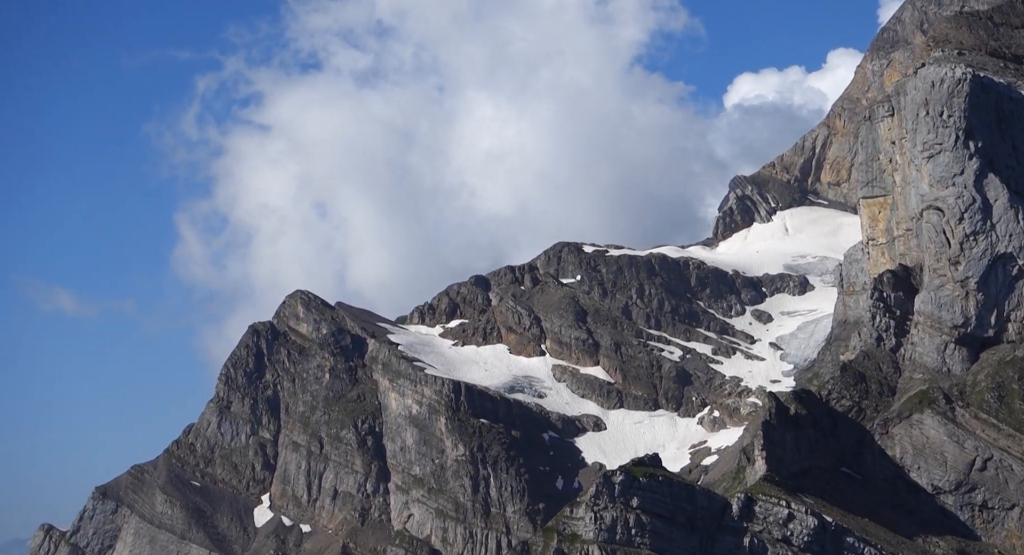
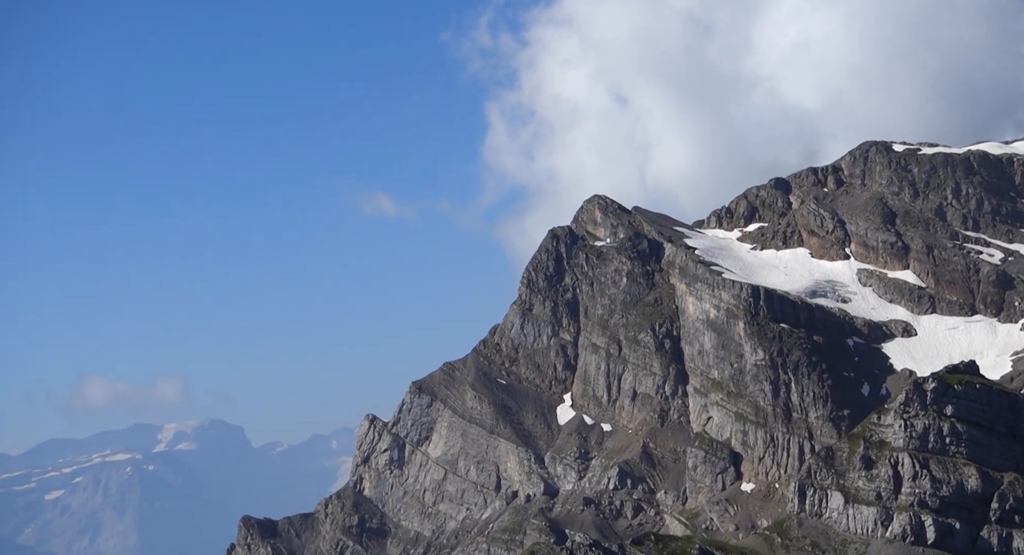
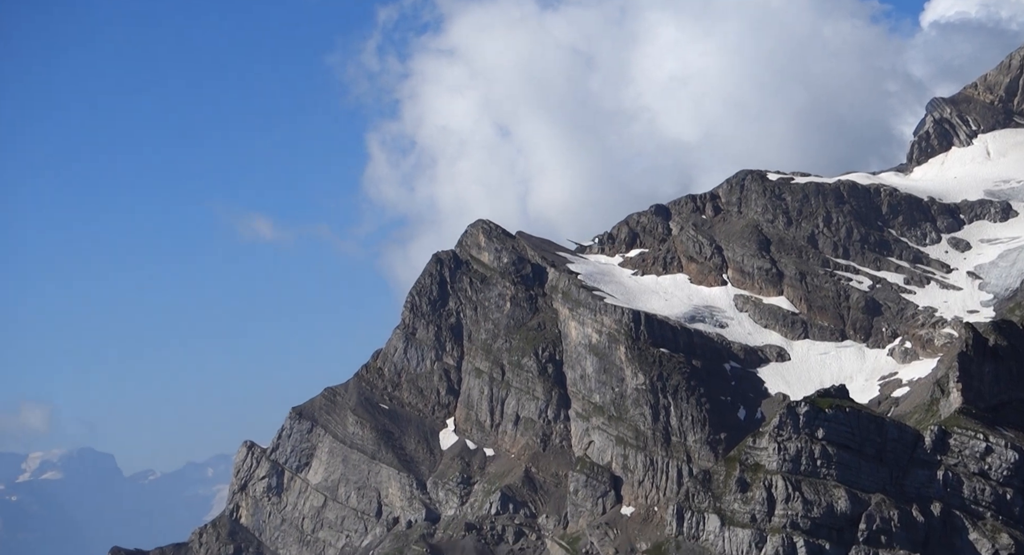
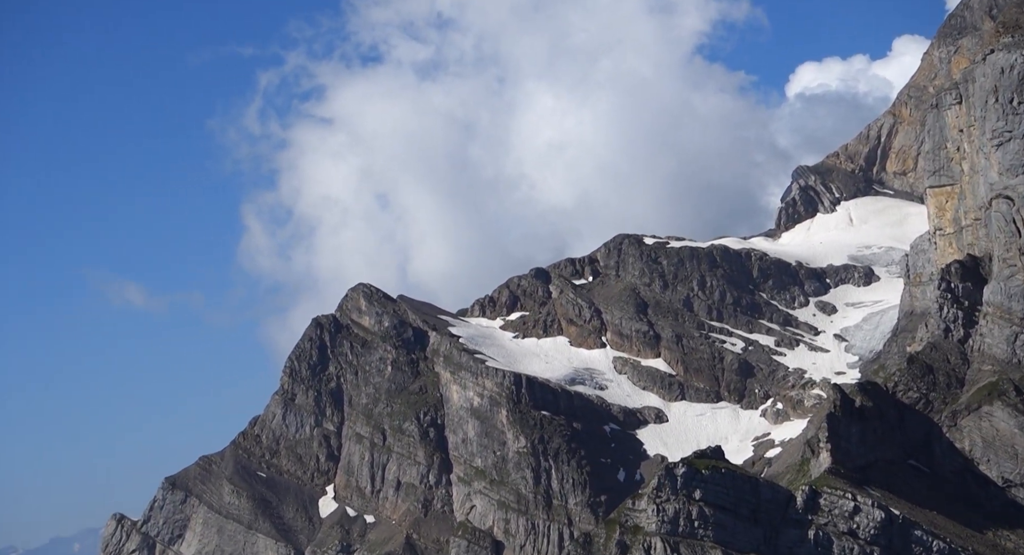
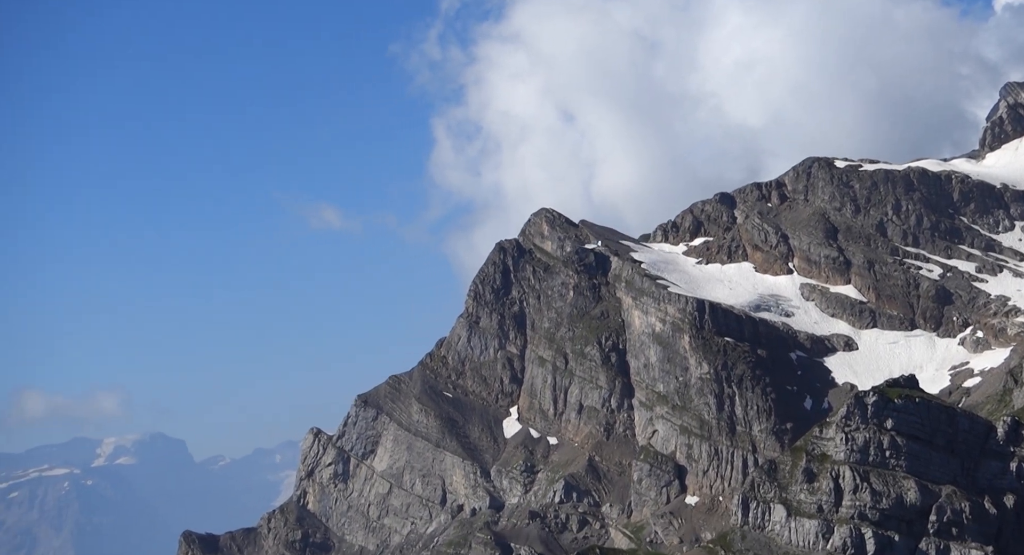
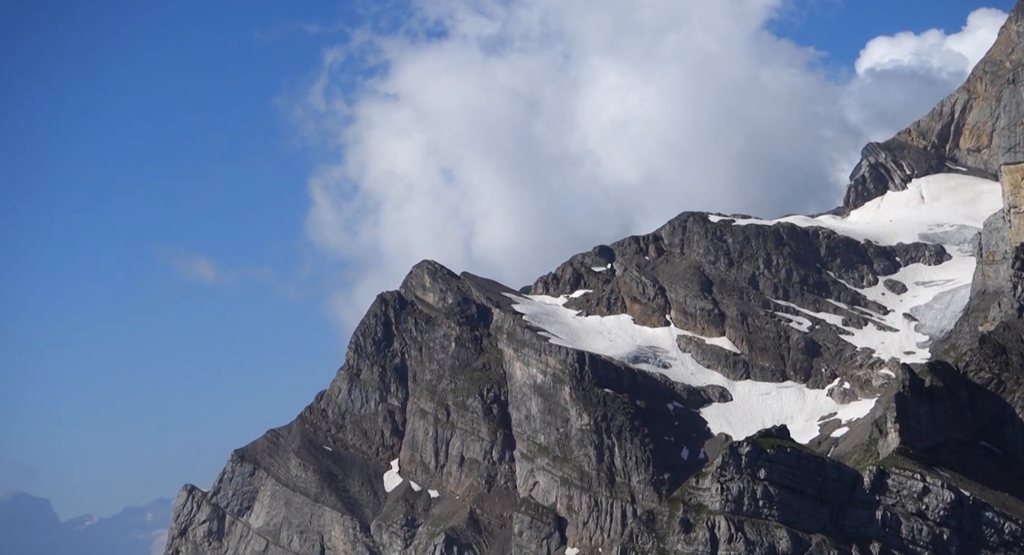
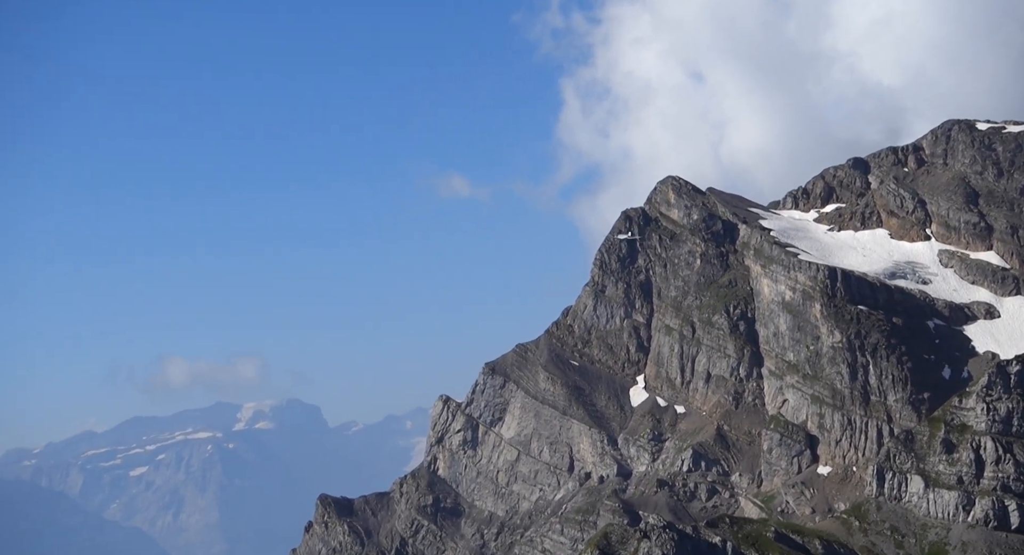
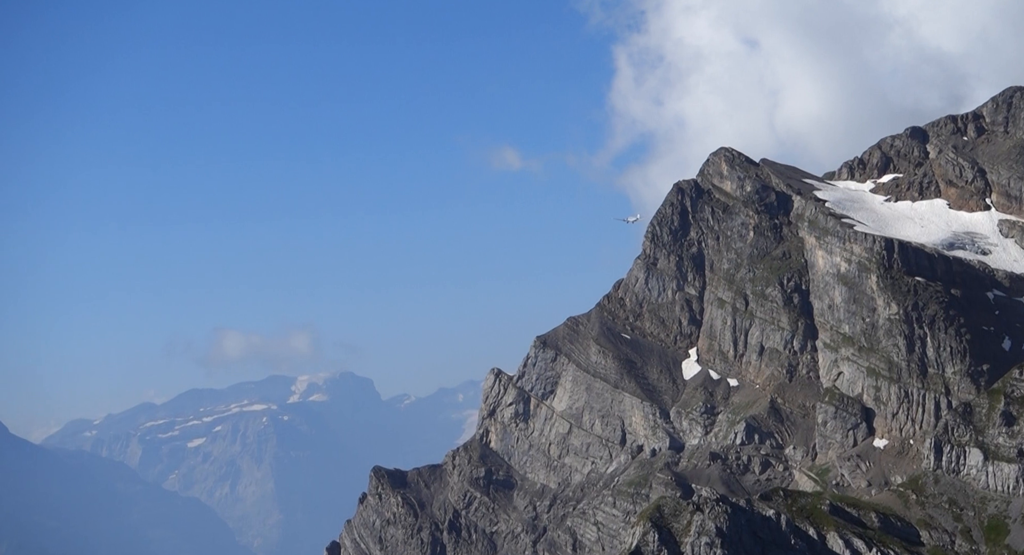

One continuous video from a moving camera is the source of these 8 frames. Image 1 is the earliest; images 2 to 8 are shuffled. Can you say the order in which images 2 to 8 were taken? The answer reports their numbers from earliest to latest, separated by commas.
4, 6, 3, 5, 2, 7, 8
